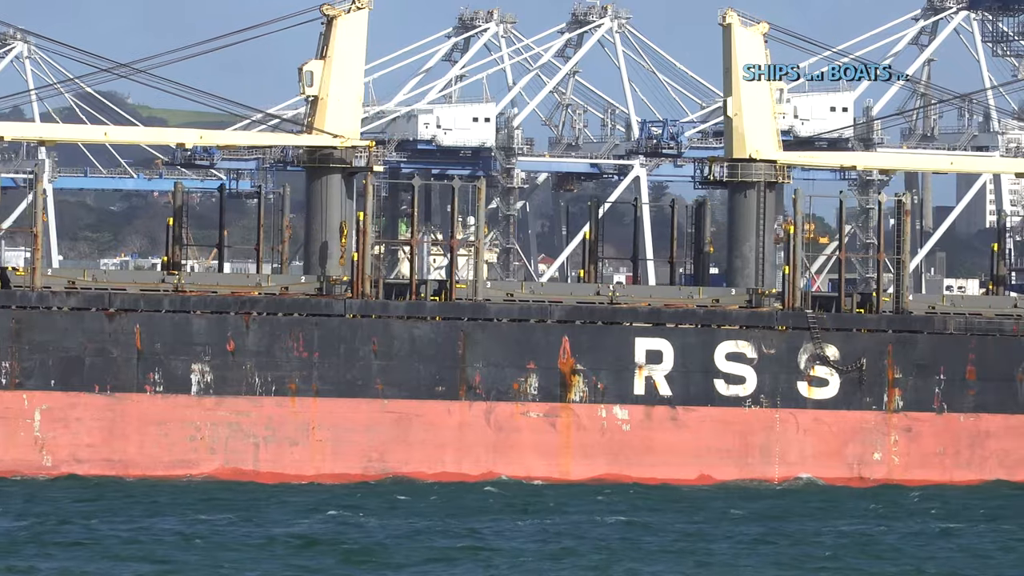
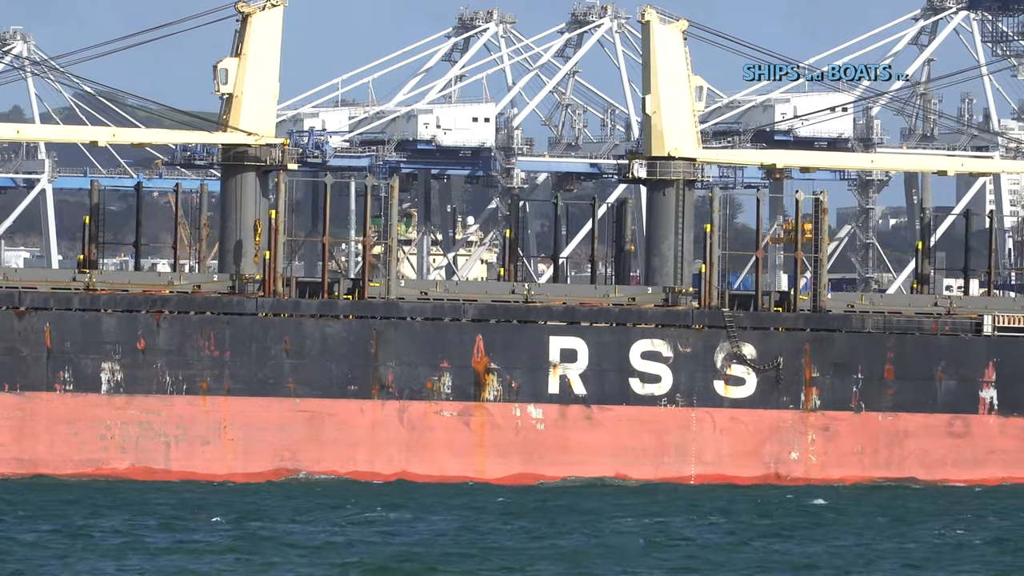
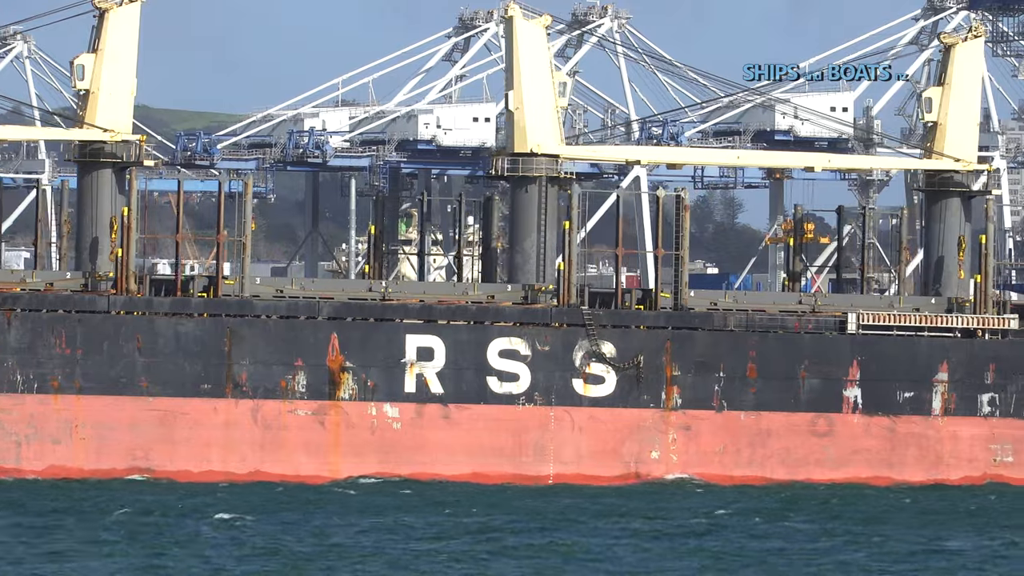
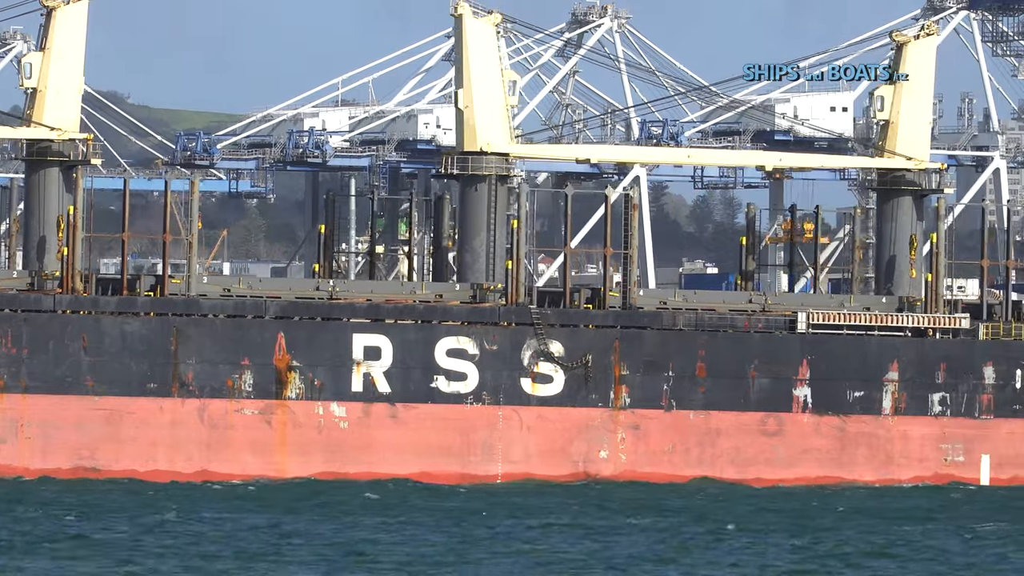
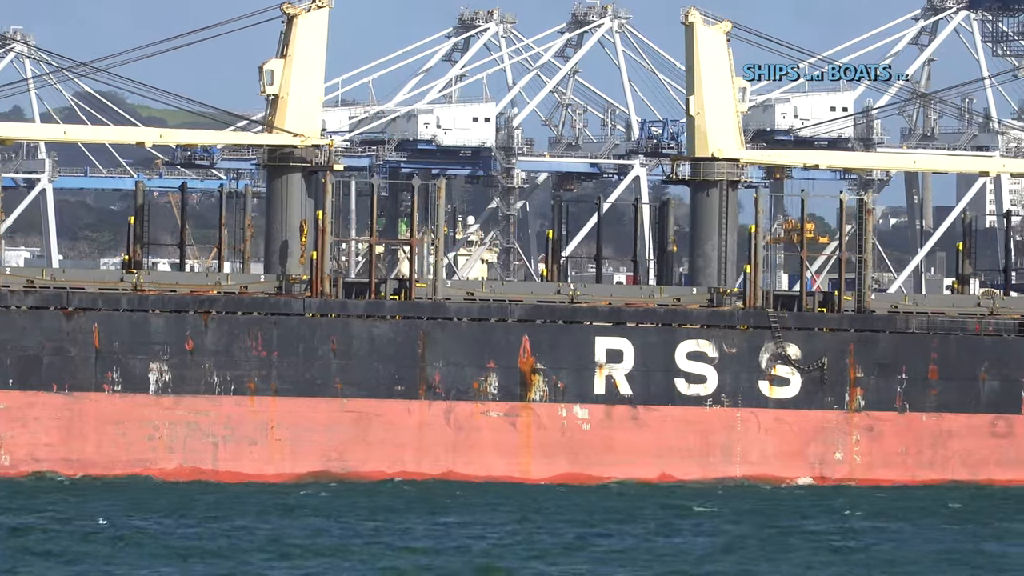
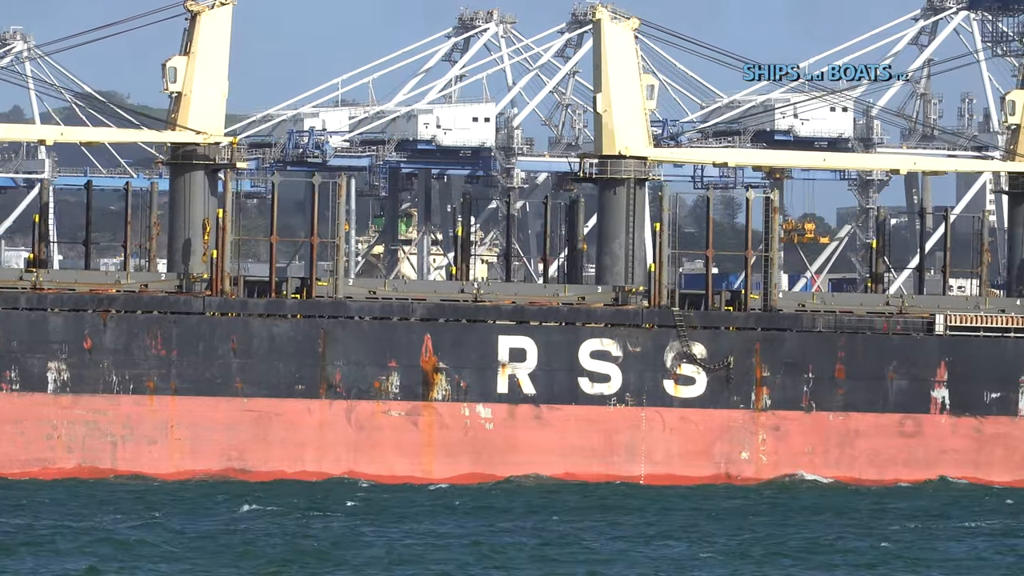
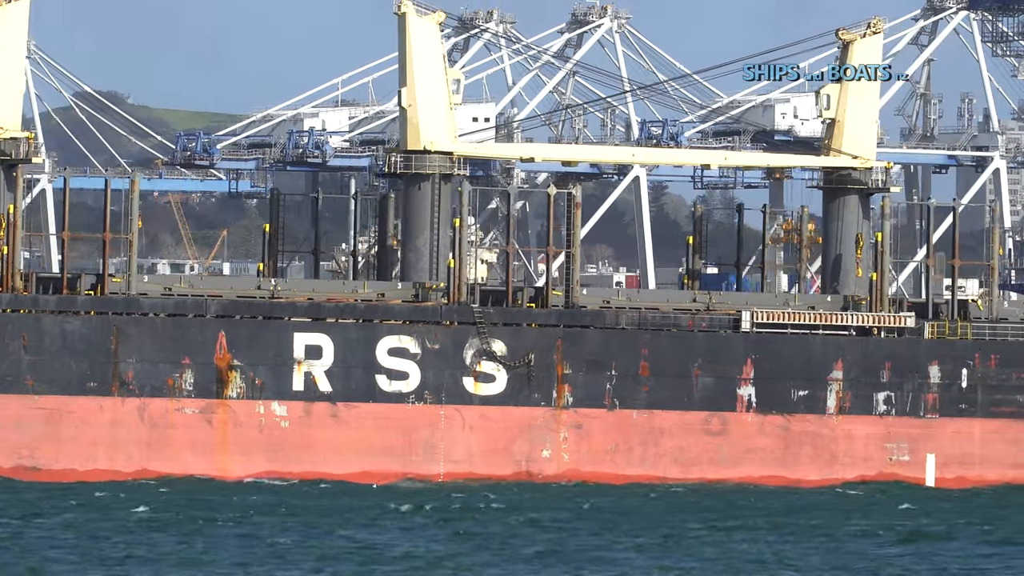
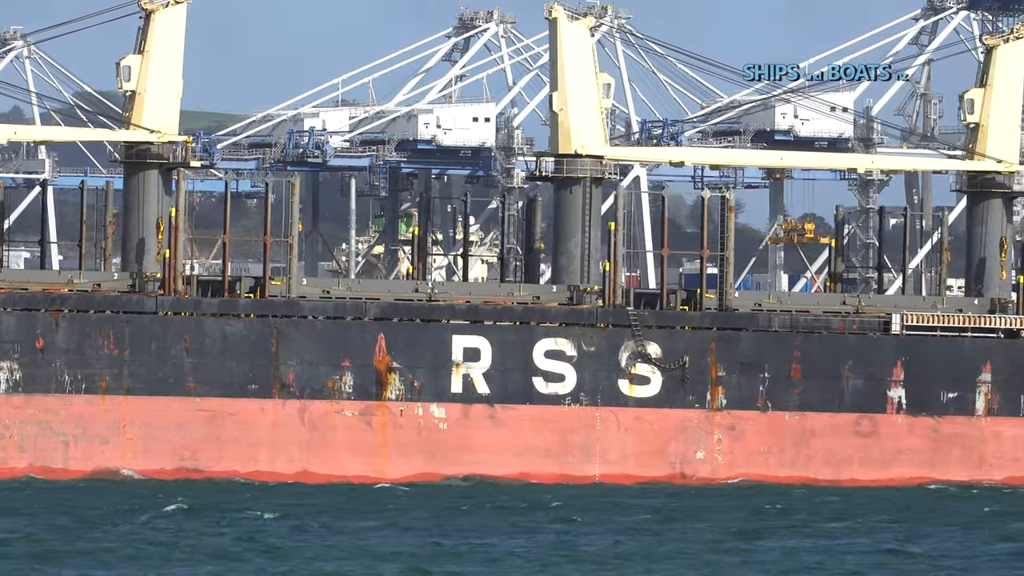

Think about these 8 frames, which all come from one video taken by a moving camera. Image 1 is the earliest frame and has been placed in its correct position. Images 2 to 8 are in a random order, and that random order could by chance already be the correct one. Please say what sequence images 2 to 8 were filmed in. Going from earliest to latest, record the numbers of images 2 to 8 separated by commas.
5, 2, 6, 8, 3, 4, 7
